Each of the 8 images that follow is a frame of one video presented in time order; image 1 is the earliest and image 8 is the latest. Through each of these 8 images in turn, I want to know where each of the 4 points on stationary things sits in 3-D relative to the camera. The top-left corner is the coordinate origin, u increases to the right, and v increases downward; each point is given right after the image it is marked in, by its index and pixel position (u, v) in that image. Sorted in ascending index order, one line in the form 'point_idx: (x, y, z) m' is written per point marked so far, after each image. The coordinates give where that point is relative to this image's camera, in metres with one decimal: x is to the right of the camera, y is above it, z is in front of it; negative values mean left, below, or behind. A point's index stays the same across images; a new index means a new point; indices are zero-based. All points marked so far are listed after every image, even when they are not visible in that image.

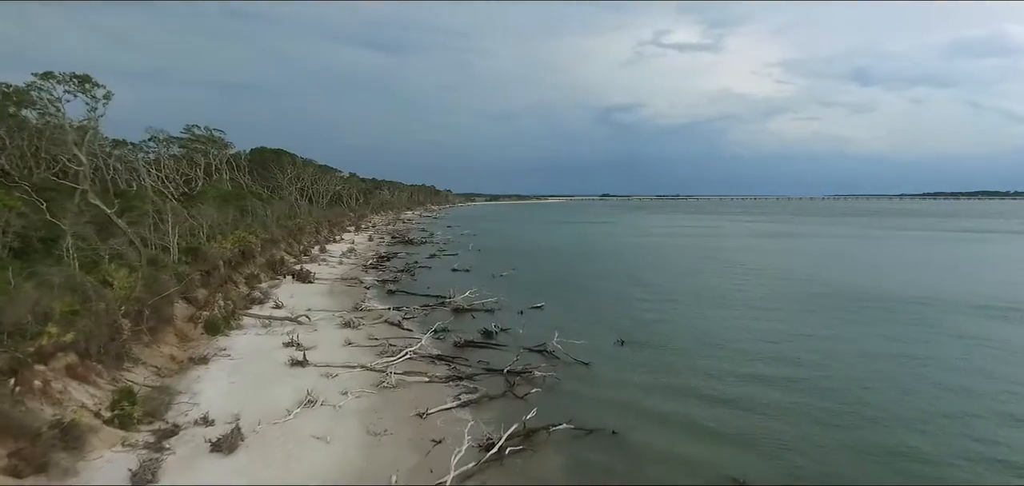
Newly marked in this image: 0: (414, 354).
0: (-2.7, -3.0, +16.9) m
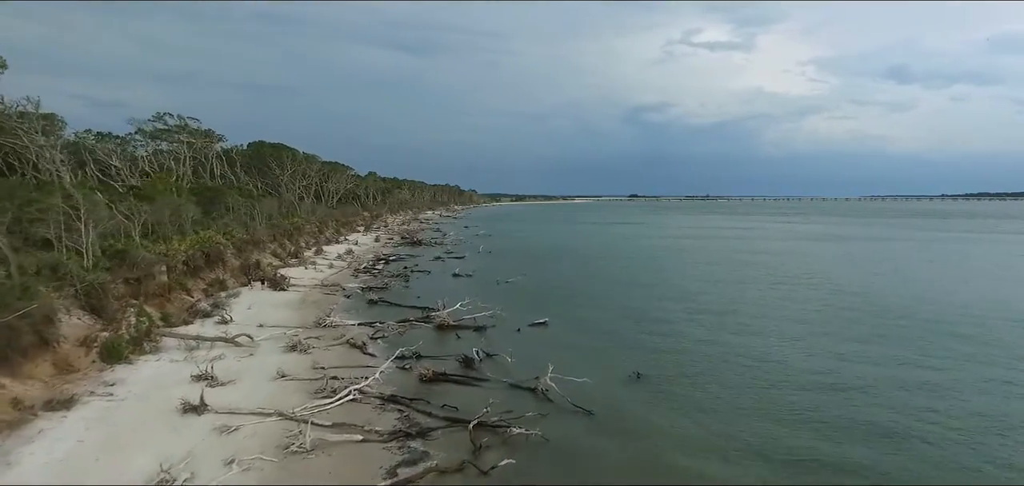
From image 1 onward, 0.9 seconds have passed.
0: (-3.1, -3.1, +12.7) m
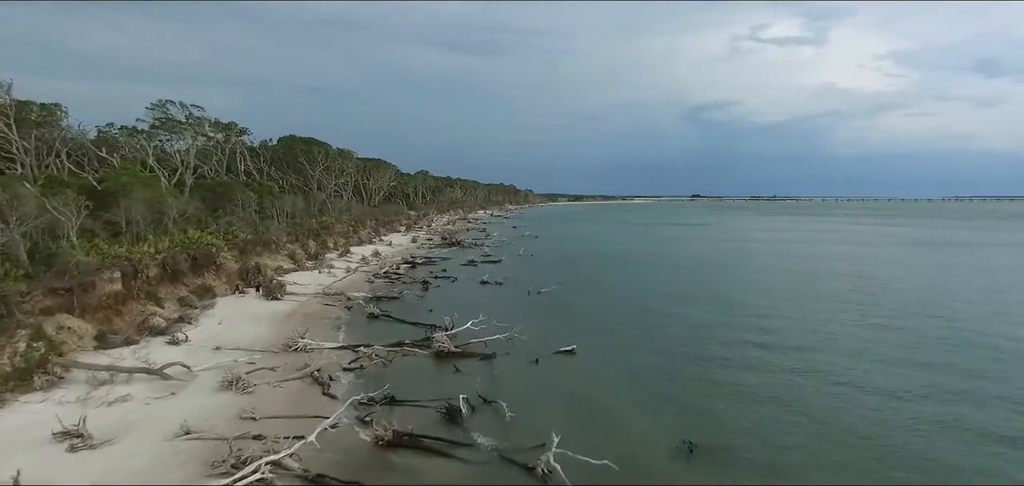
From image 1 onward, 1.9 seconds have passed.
0: (-3.4, -3.2, +8.8) m
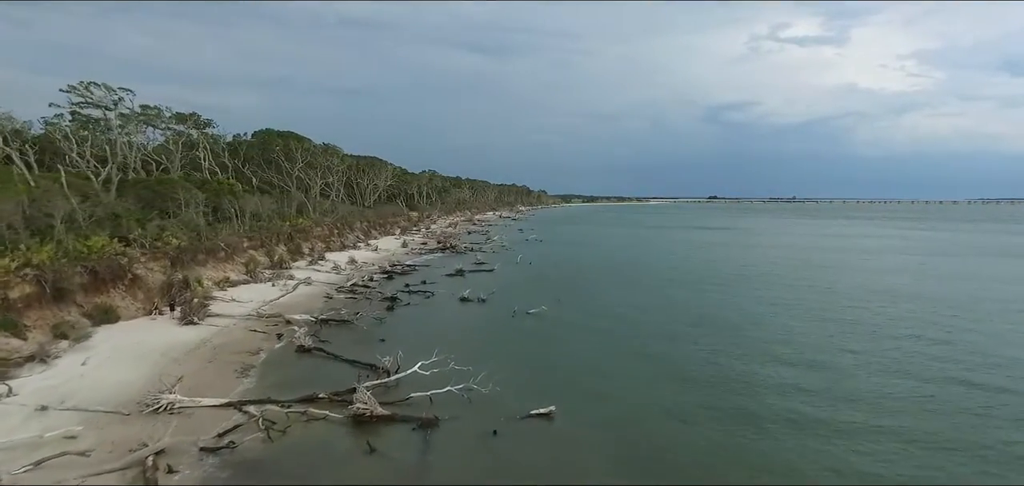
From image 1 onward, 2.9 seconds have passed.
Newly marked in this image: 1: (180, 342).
0: (-4.4, -3.5, +4.1) m
1: (-8.6, -2.5, +16.2) m
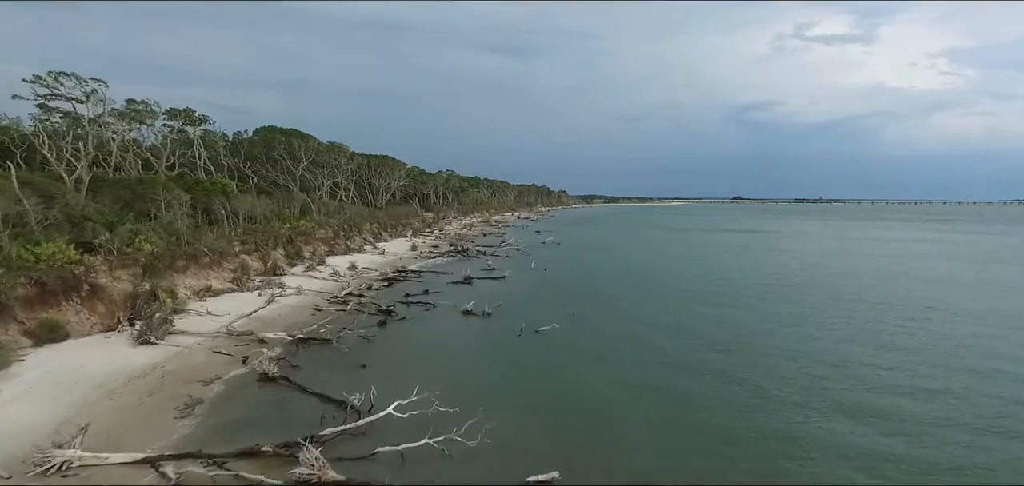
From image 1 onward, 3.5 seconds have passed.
0: (-4.8, -3.7, +1.6) m
1: (-8.6, -2.7, +13.9) m
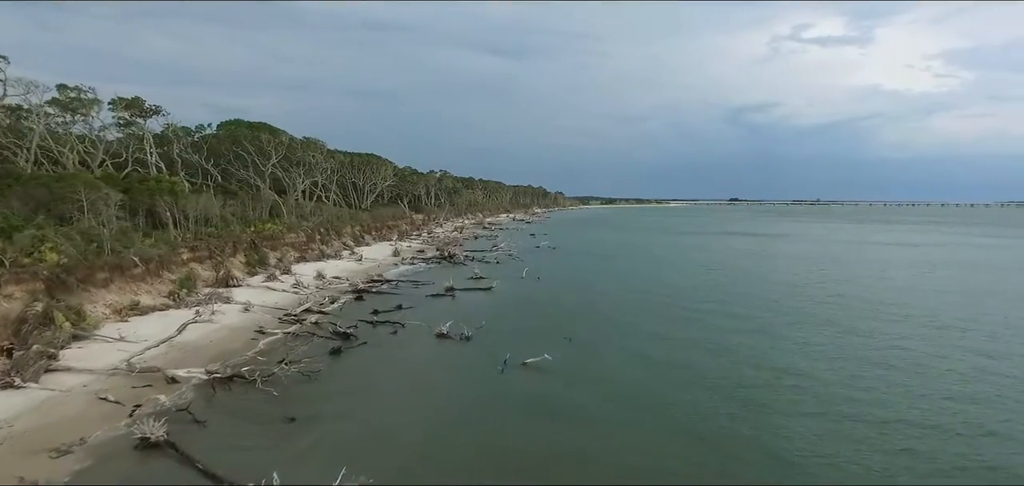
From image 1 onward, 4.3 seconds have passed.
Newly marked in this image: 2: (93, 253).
0: (-5.2, -4.0, -2.0) m
1: (-9.0, -3.0, +10.2) m
2: (-12.9, -0.3, +19.2) m
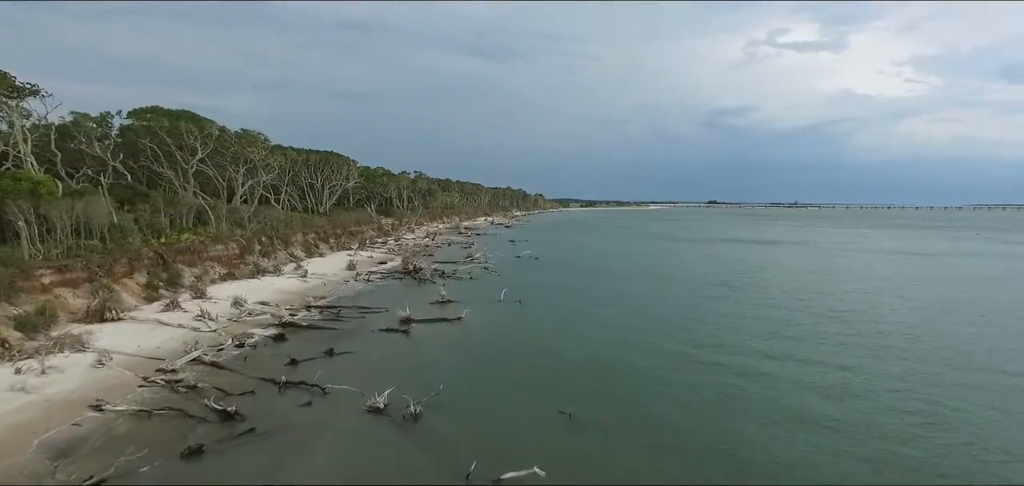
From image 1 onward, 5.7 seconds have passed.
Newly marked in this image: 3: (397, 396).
0: (-5.1, -4.4, -8.3) m
1: (-9.3, -3.5, +3.8) m
2: (-13.5, -0.9, +12.7) m
3: (-2.5, -3.1, +13.8) m
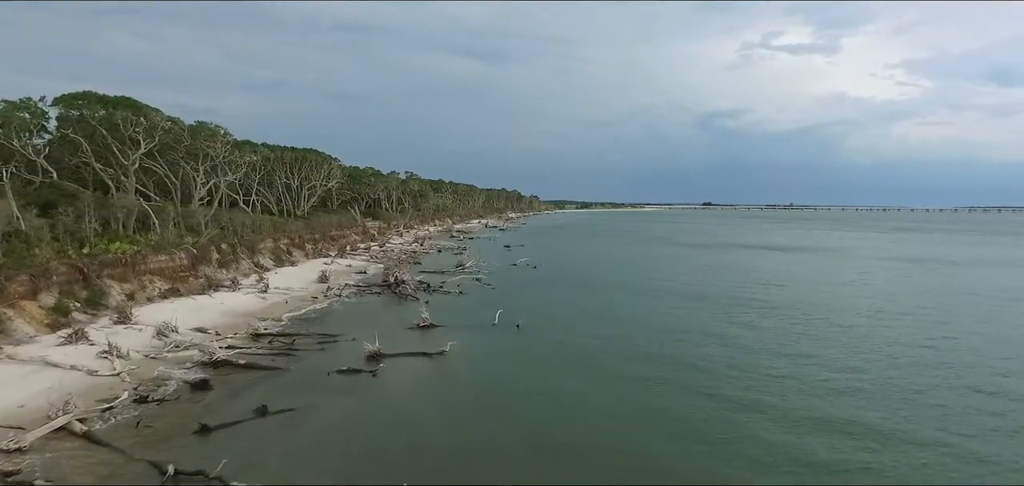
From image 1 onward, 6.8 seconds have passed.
0: (-4.9, -4.7, -12.7) m
1: (-9.2, -3.8, -0.7) m
2: (-13.5, -1.2, +8.2) m
3: (-2.5, -3.5, +9.3) m
